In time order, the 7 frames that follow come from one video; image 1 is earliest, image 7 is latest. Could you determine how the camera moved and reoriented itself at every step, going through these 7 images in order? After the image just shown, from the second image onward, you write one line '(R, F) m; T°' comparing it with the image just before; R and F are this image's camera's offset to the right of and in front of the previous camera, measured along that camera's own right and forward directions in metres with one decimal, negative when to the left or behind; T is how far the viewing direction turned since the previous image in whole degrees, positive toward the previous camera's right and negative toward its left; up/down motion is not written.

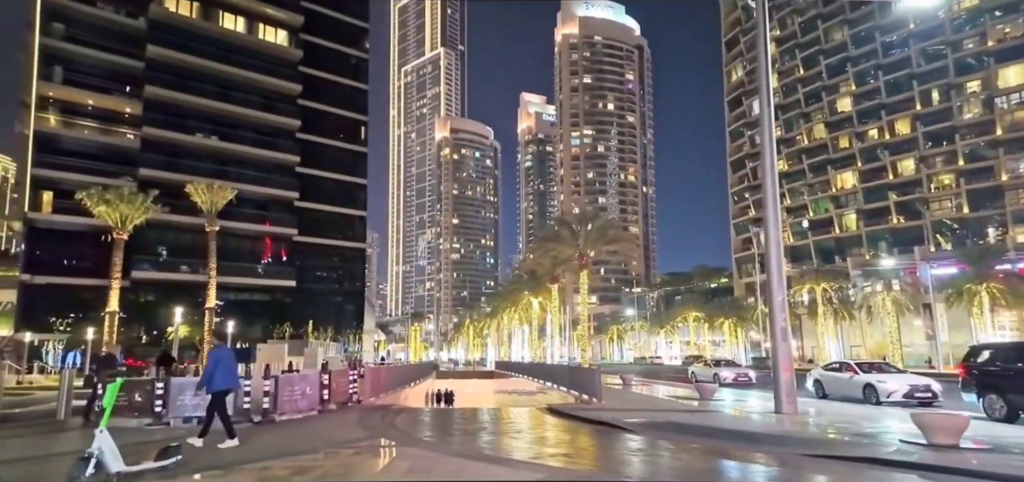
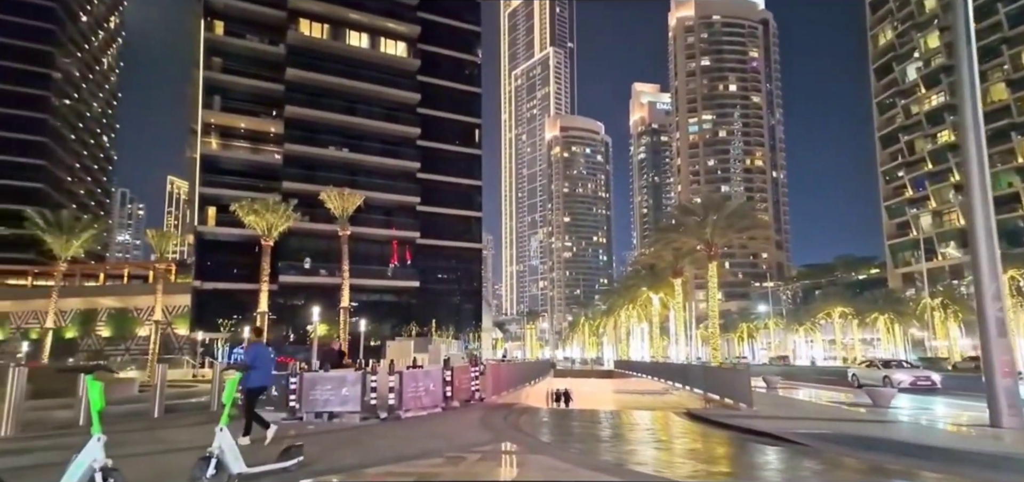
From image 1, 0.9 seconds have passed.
(-0.2, +0.7) m; -10°
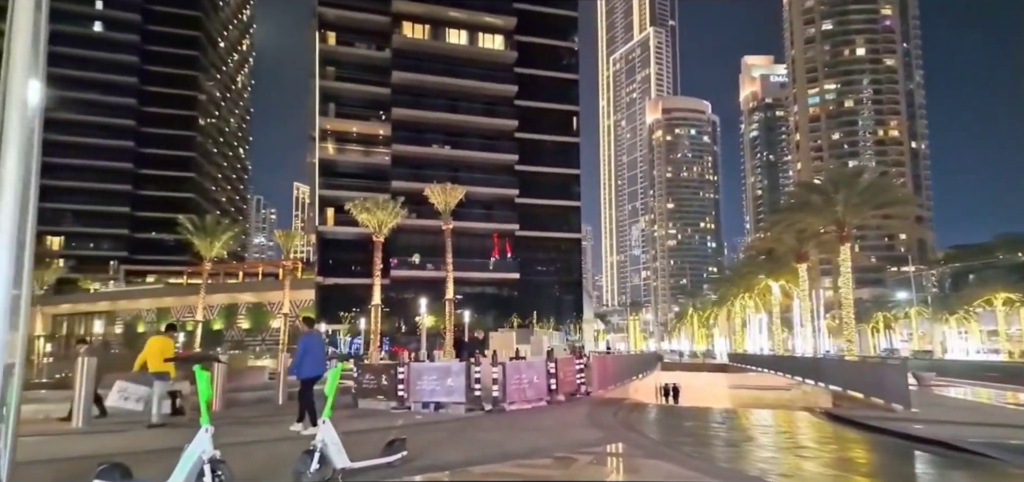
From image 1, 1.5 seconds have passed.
(-0.1, +0.7) m; -9°
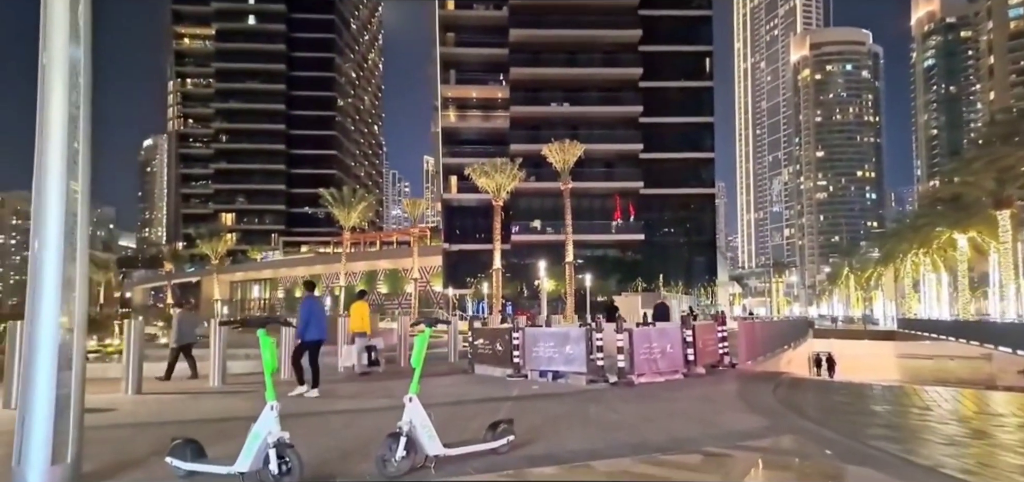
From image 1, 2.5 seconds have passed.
(0.0, +1.6) m; -12°
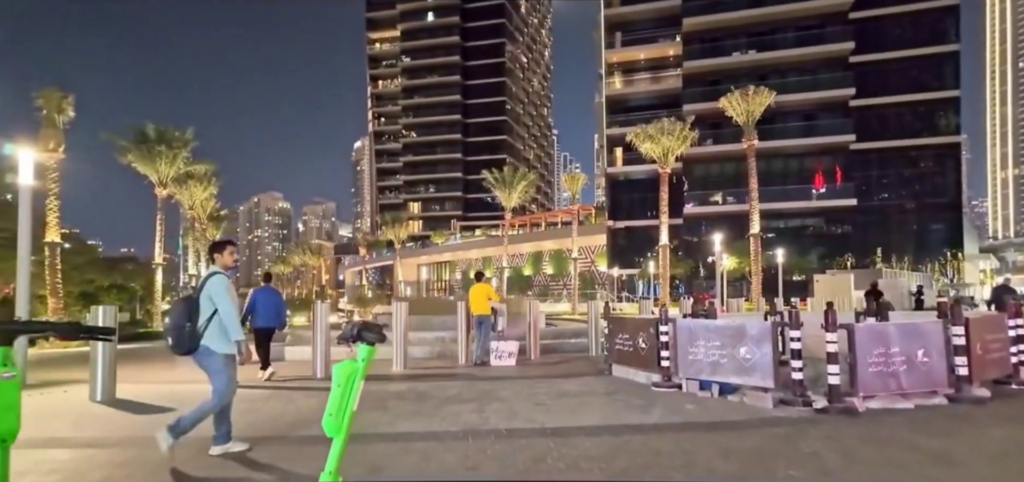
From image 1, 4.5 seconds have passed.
(+0.5, +3.4) m; -17°
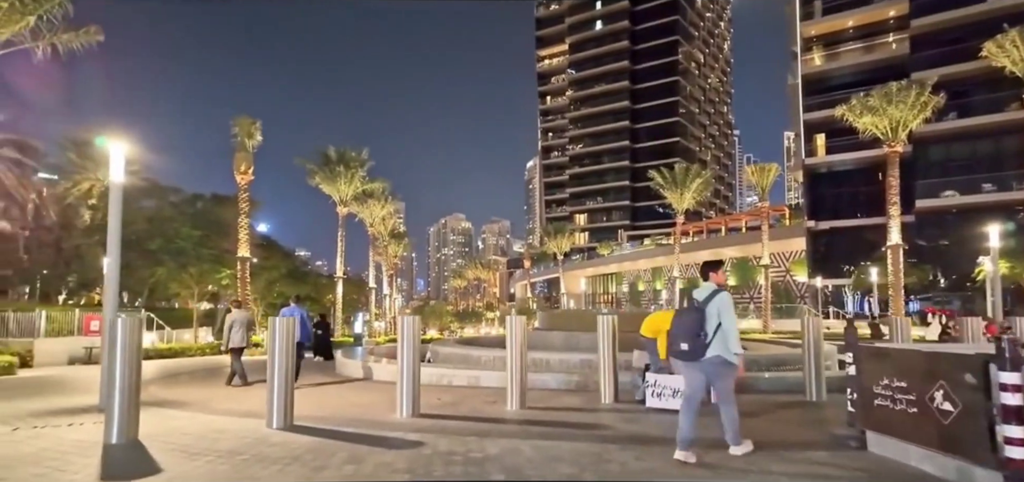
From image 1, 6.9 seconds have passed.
(+0.1, +3.8) m; -16°
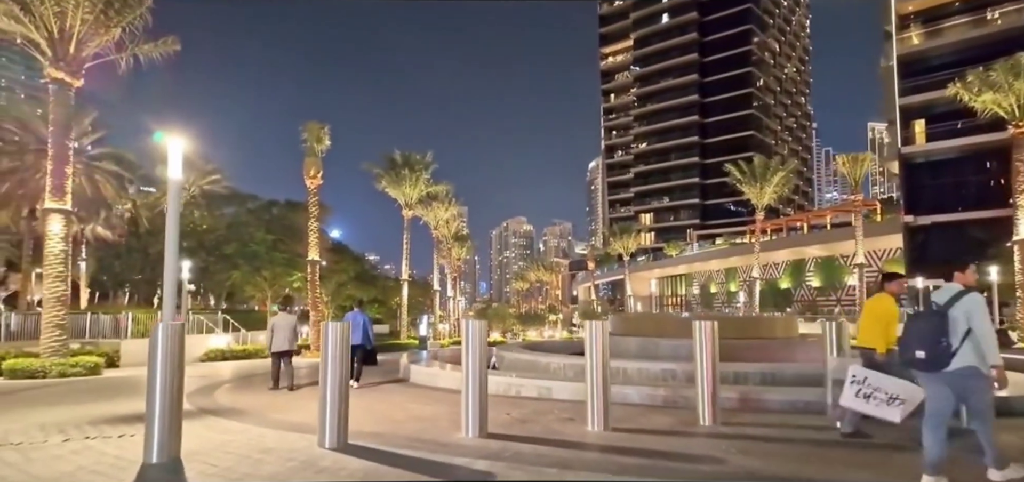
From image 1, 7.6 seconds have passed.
(-0.2, +1.2) m; -6°
